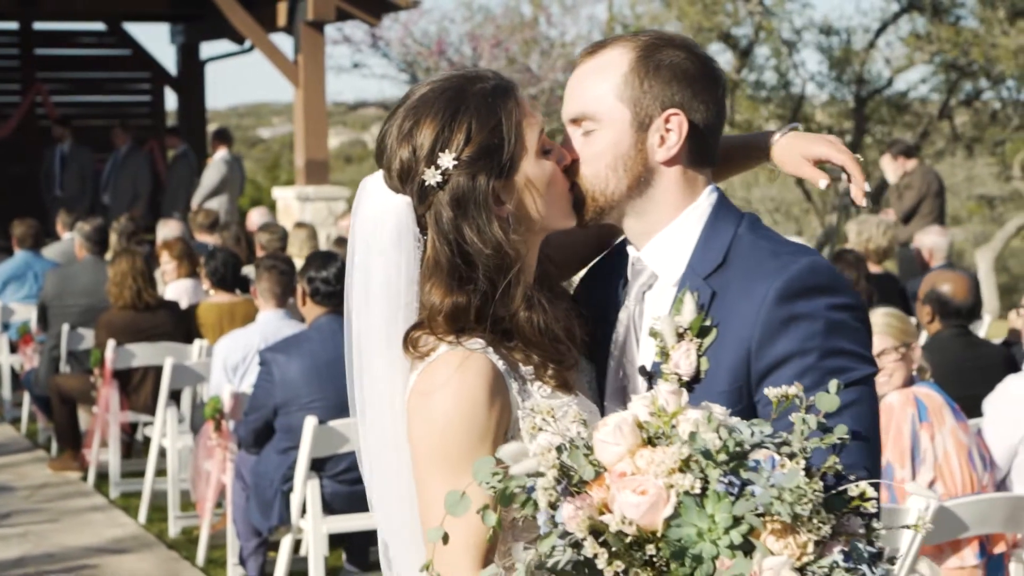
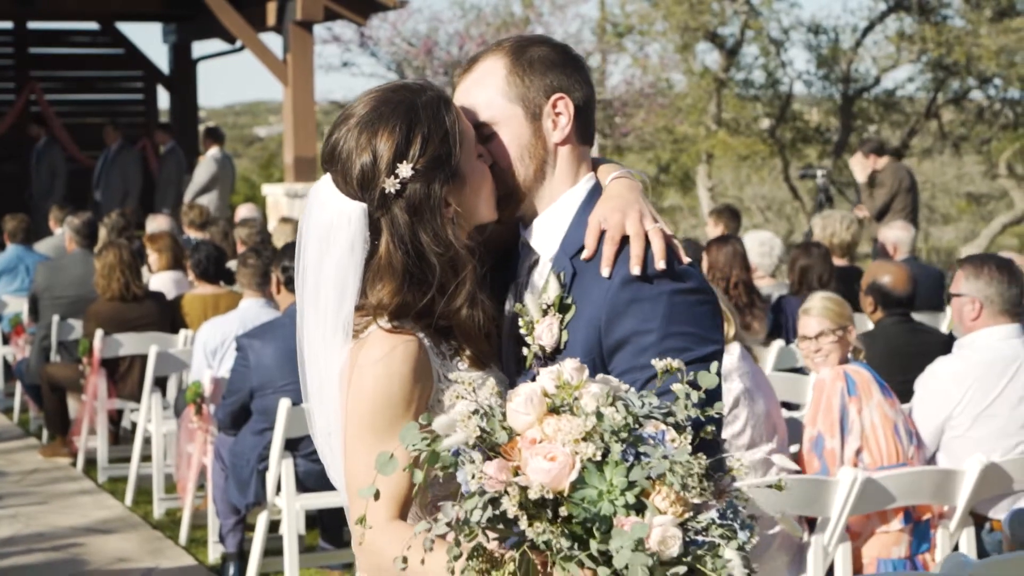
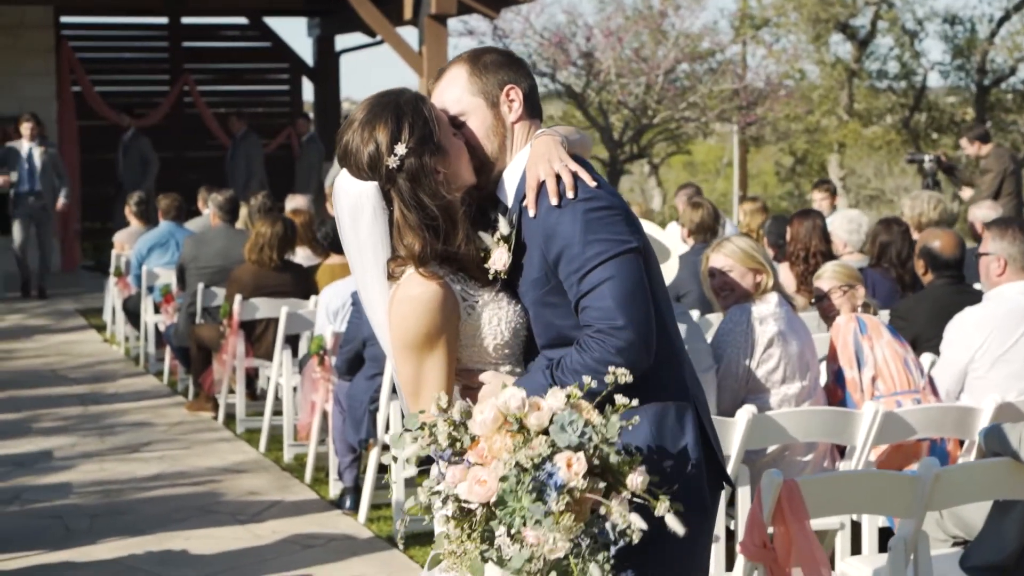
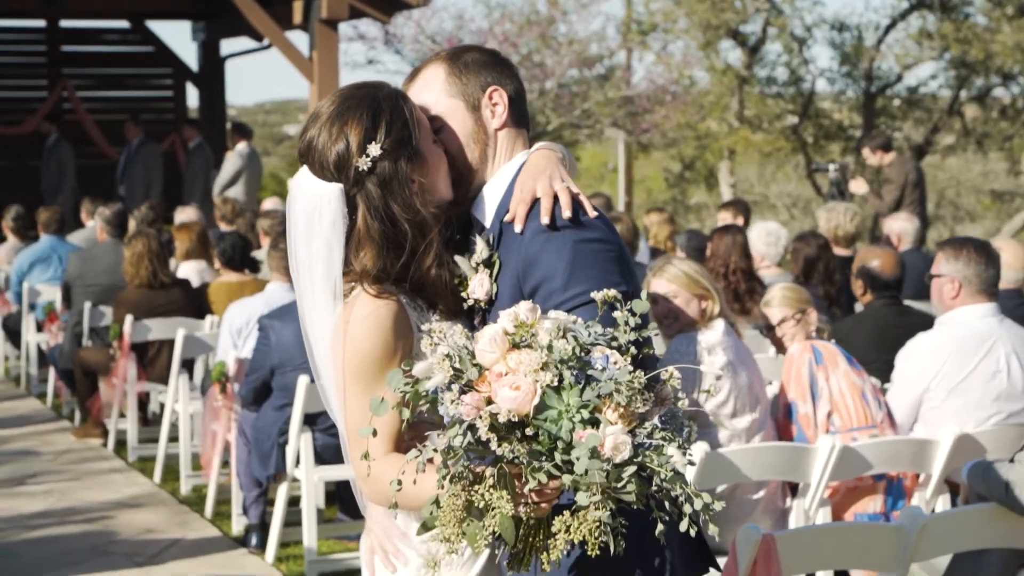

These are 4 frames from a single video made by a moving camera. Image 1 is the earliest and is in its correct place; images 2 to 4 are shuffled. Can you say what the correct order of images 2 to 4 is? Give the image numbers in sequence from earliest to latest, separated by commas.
2, 4, 3
